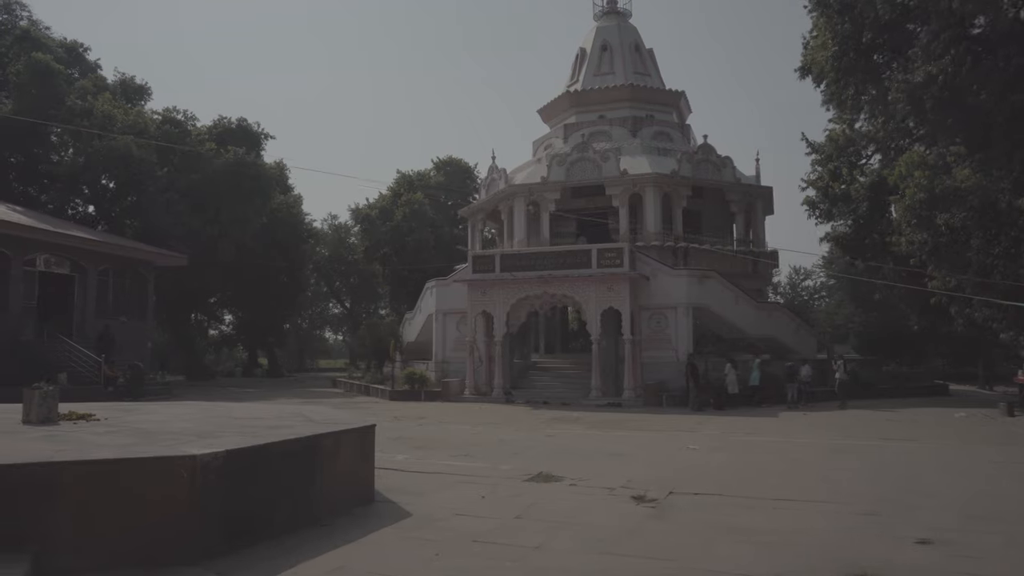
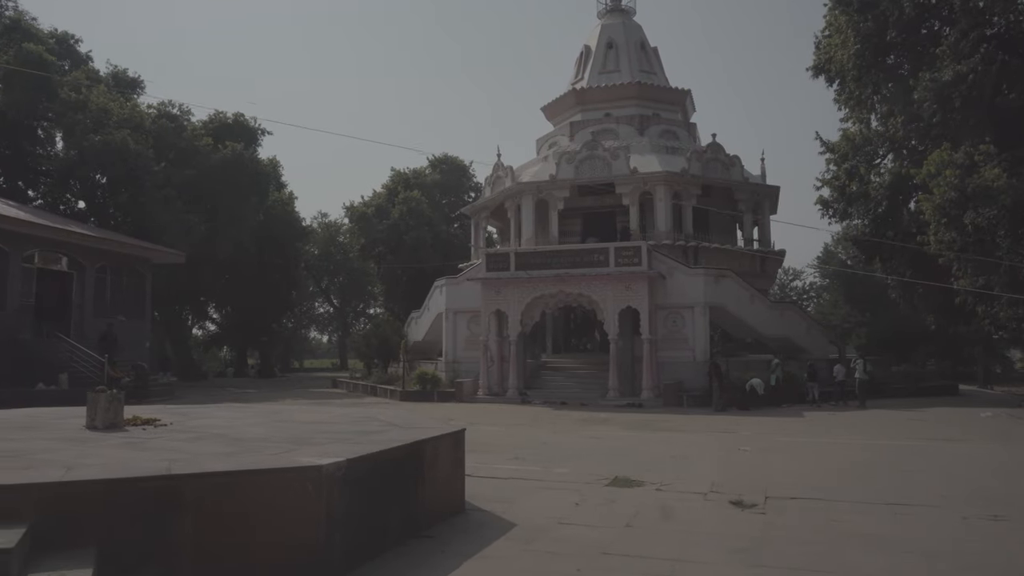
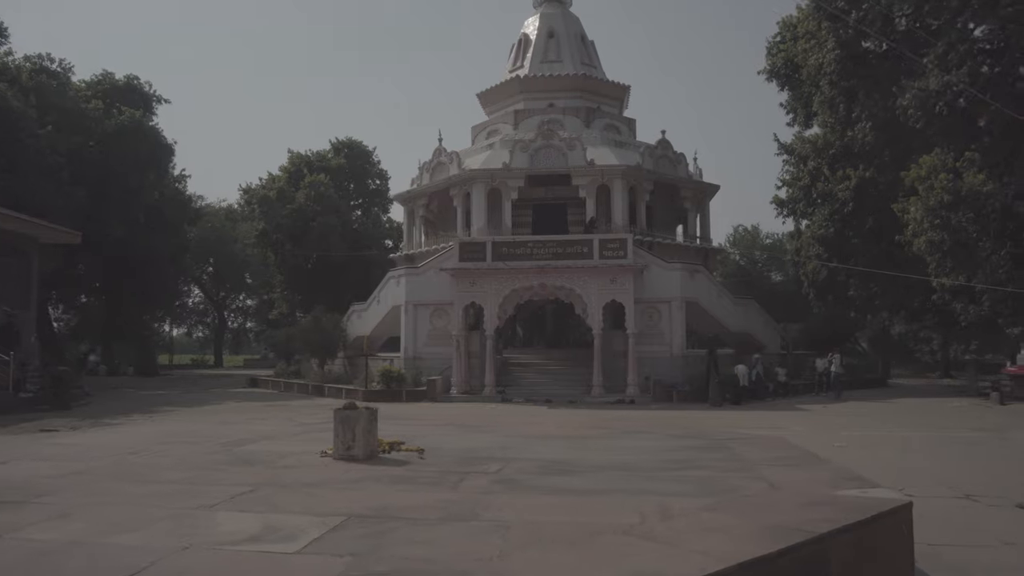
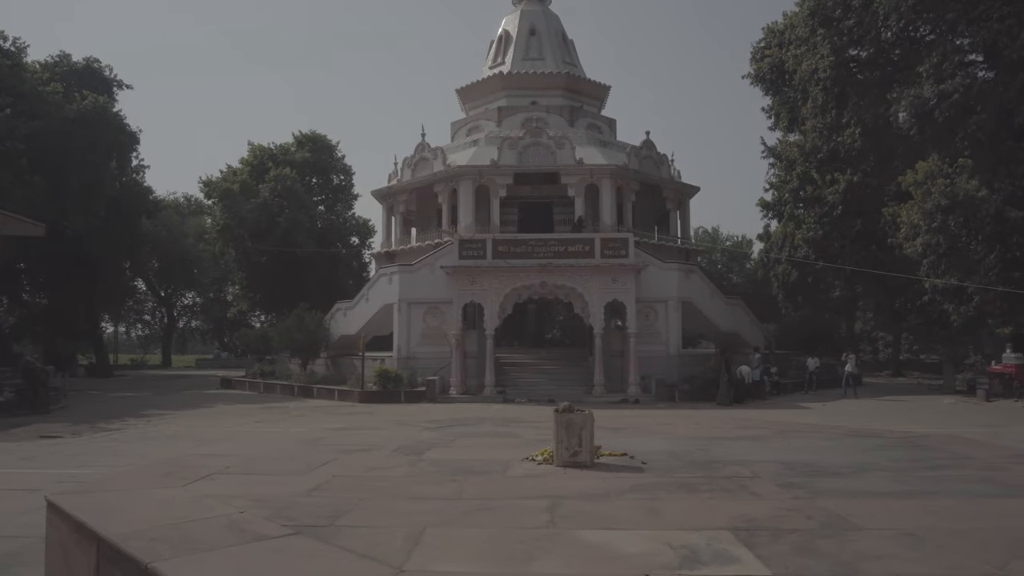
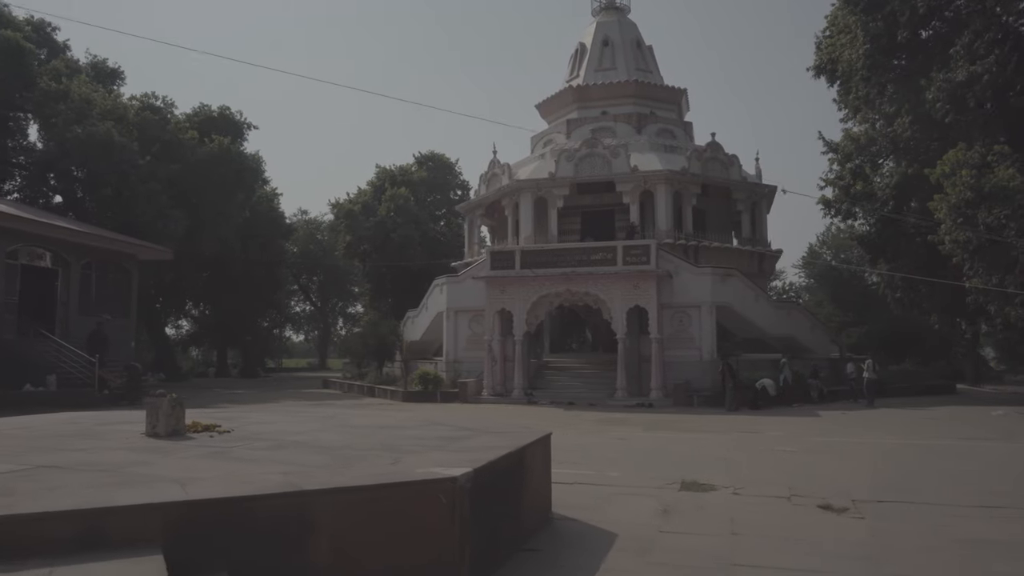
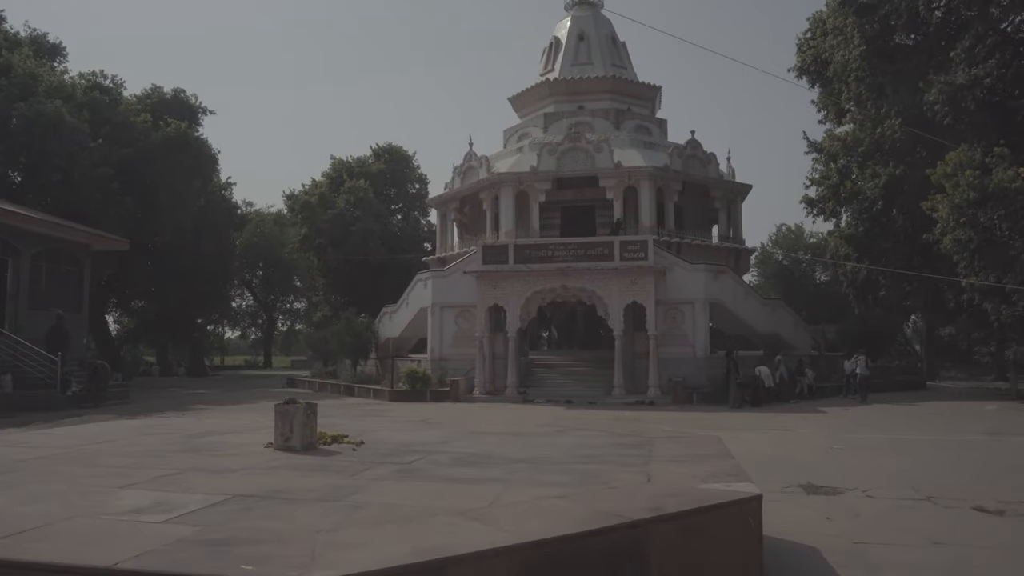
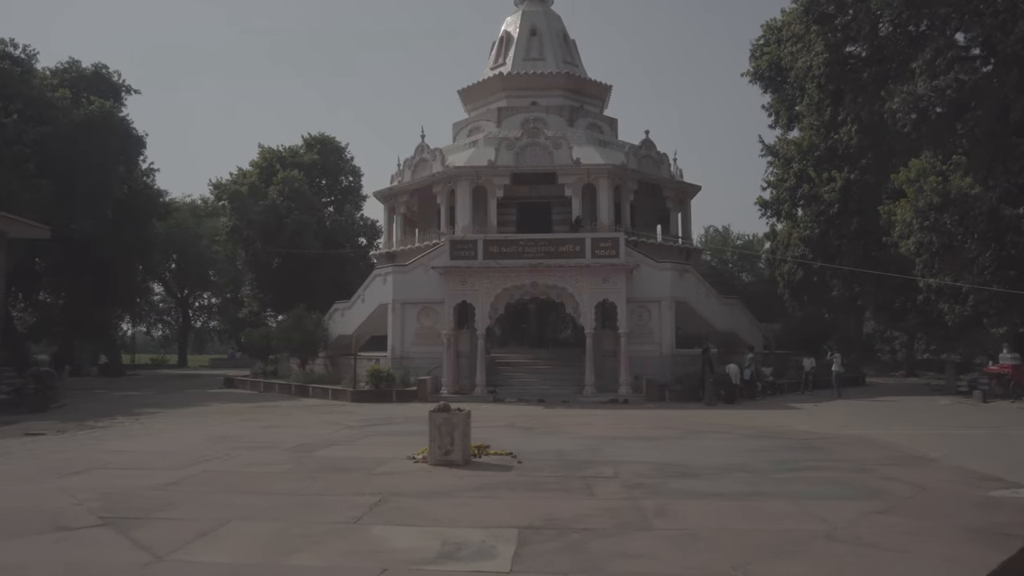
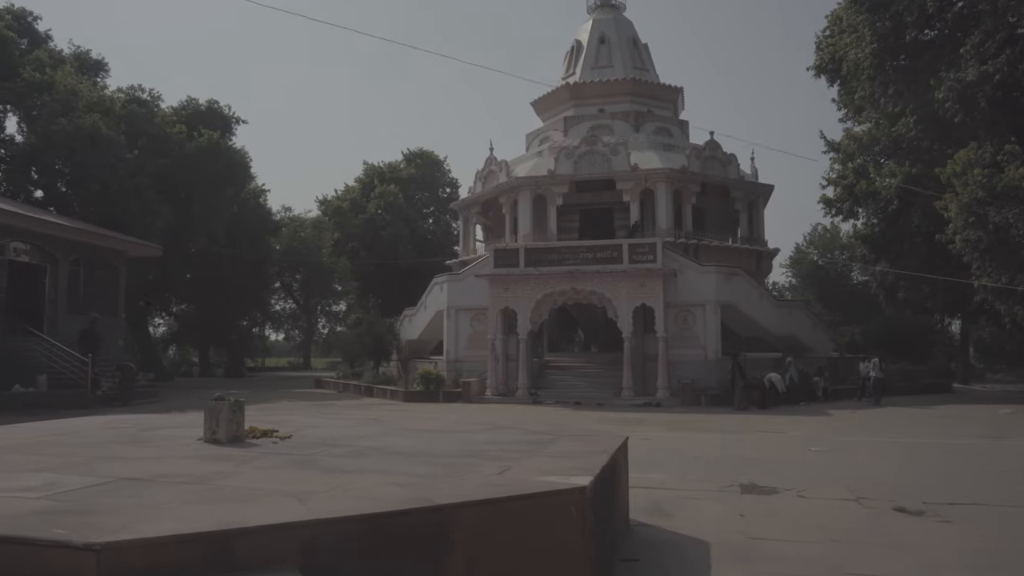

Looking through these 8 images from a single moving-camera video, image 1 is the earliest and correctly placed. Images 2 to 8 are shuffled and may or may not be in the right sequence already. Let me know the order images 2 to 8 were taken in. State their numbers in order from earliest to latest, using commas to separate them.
2, 5, 8, 6, 3, 7, 4
